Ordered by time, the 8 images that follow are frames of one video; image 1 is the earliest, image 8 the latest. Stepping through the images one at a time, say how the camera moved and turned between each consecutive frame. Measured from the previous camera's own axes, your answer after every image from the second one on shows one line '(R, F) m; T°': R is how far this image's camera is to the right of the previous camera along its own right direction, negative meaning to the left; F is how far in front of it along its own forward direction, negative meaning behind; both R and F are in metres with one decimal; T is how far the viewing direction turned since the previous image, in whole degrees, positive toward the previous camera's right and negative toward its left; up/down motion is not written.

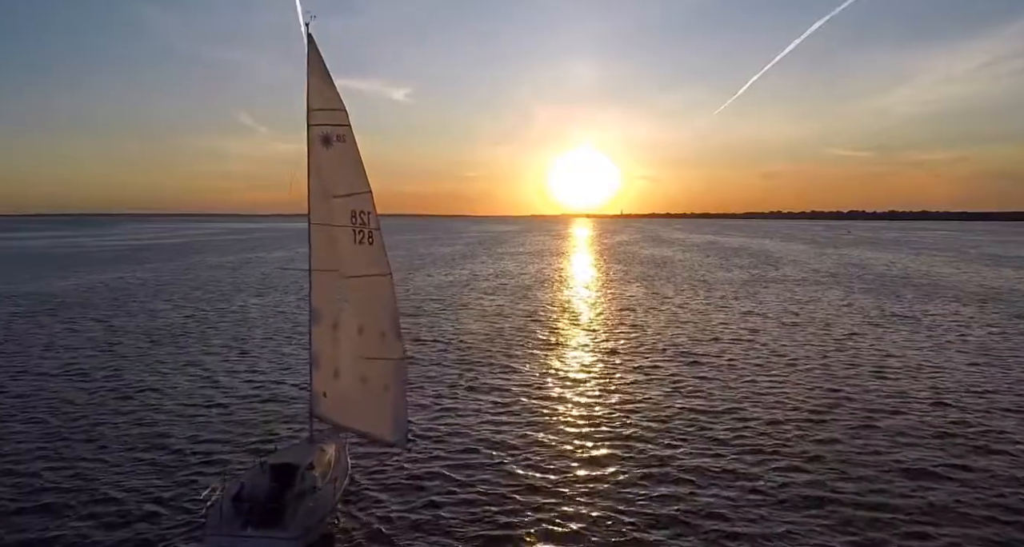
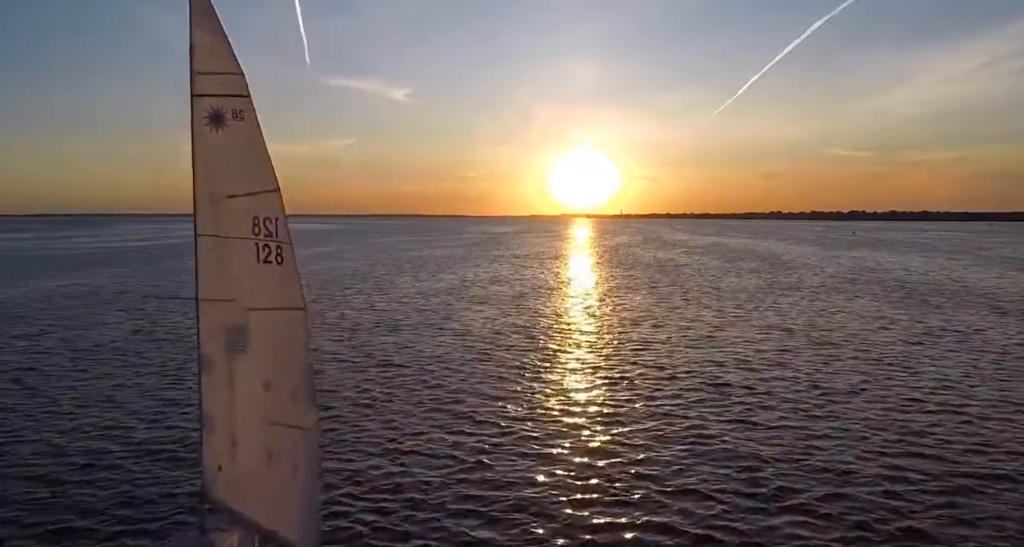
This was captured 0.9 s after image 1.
(+0.4, +3.3) m; 0°
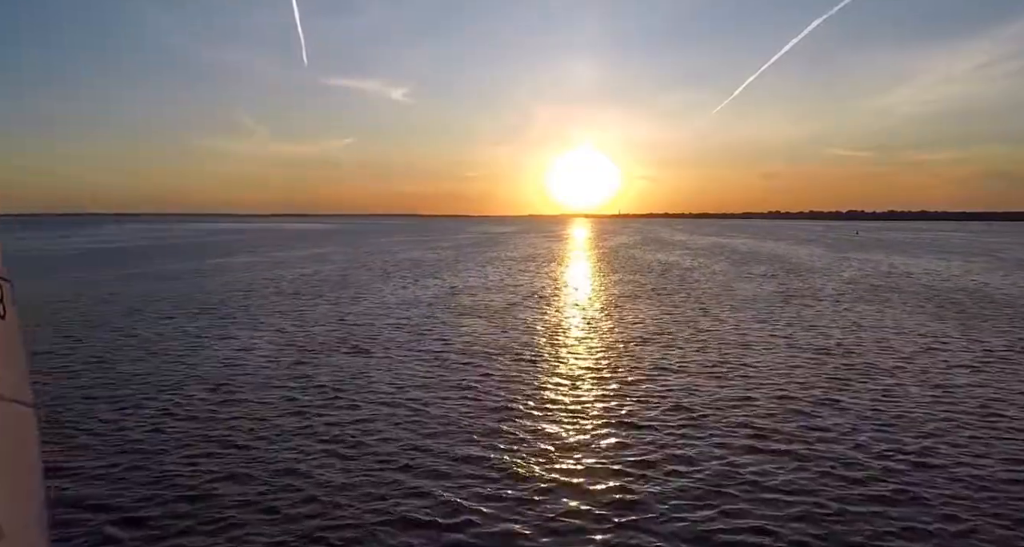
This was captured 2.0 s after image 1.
(+0.4, +3.6) m; 0°
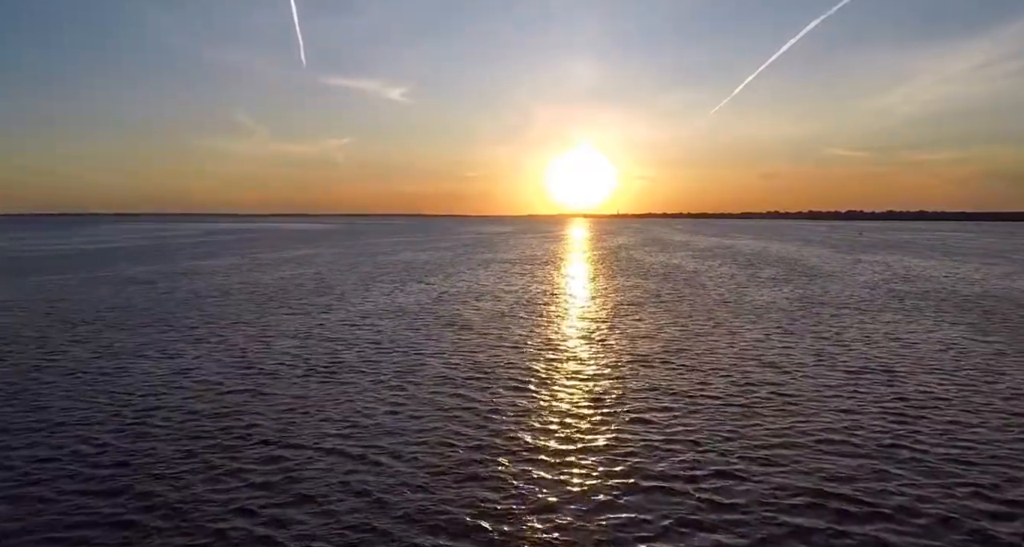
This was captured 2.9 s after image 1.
(+0.4, +3.2) m; 0°
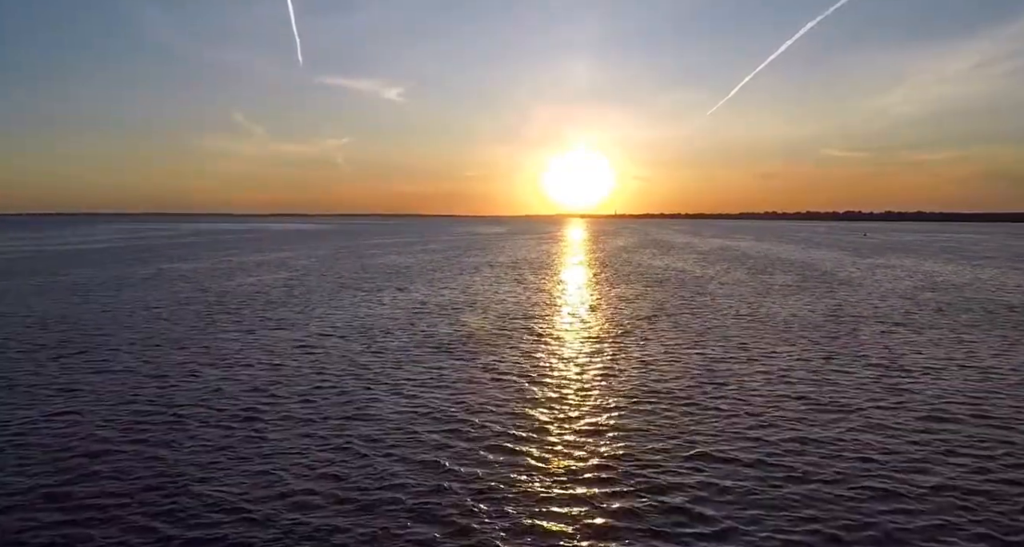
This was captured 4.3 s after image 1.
(+0.5, +4.5) m; 0°
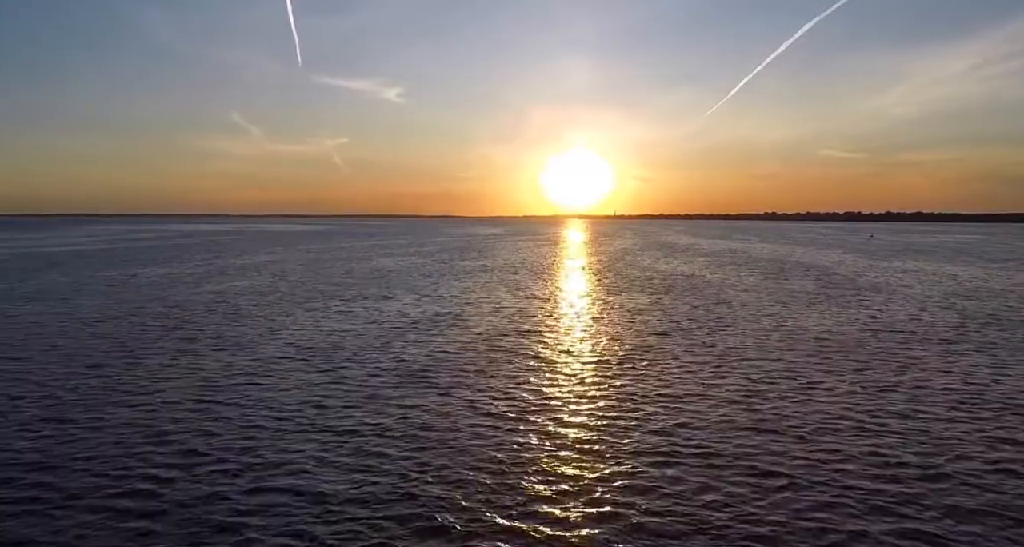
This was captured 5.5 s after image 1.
(+0.2, +4.3) m; 0°
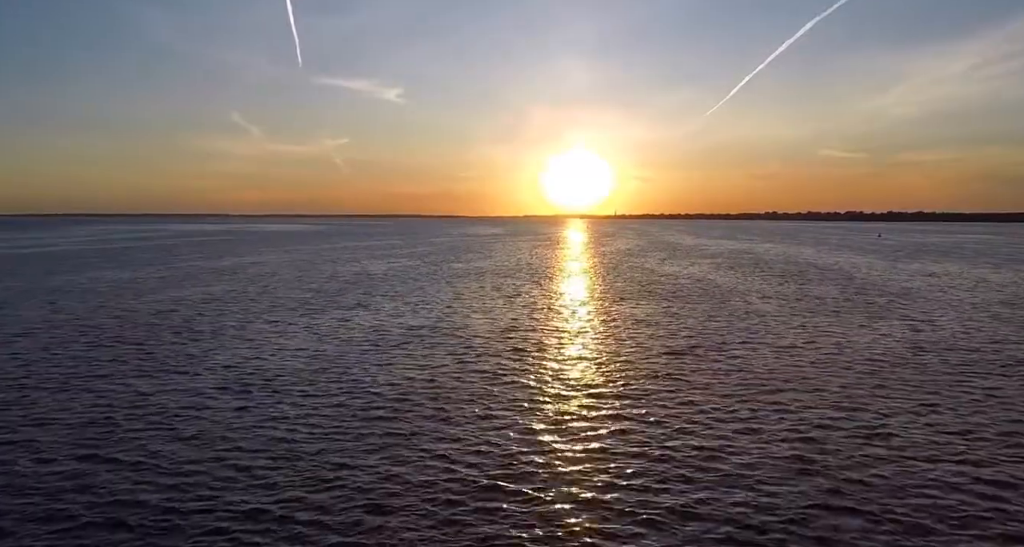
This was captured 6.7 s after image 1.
(+0.3, +4.3) m; 0°
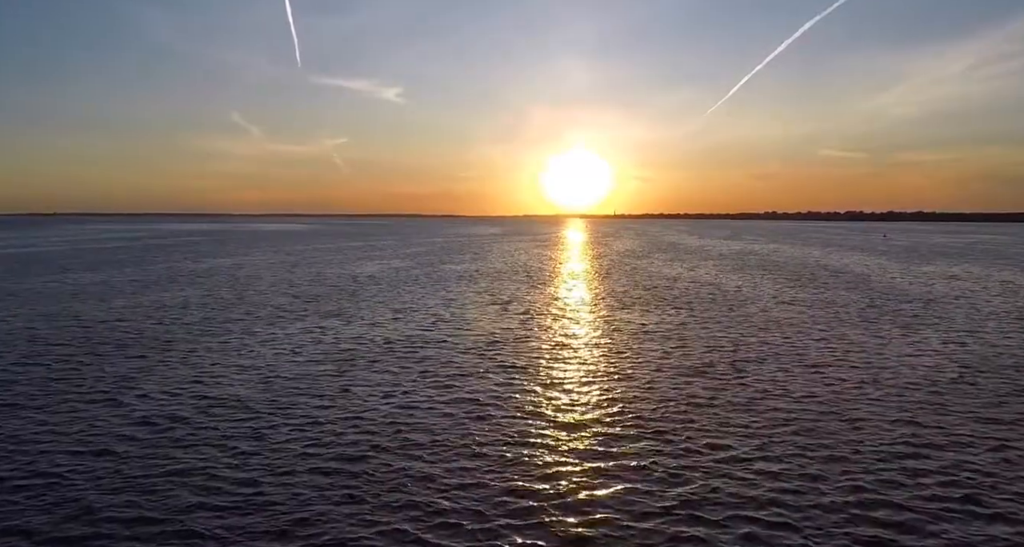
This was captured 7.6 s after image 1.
(+0.3, +3.2) m; 0°
